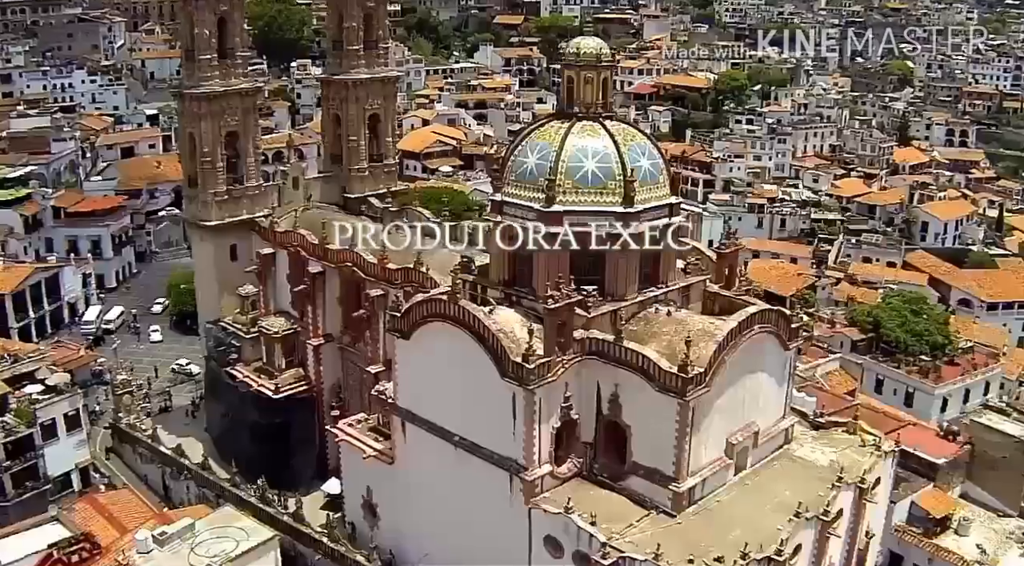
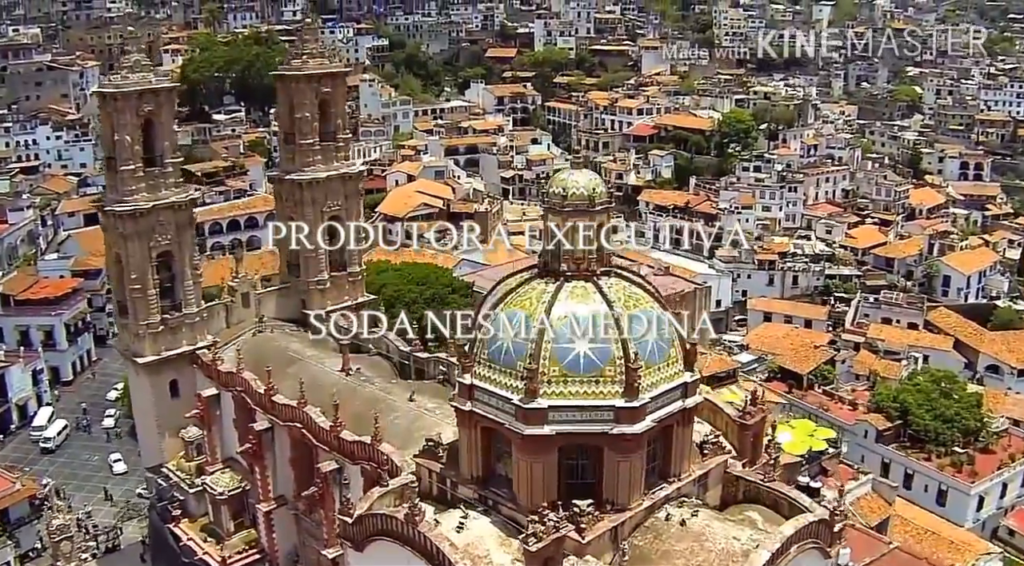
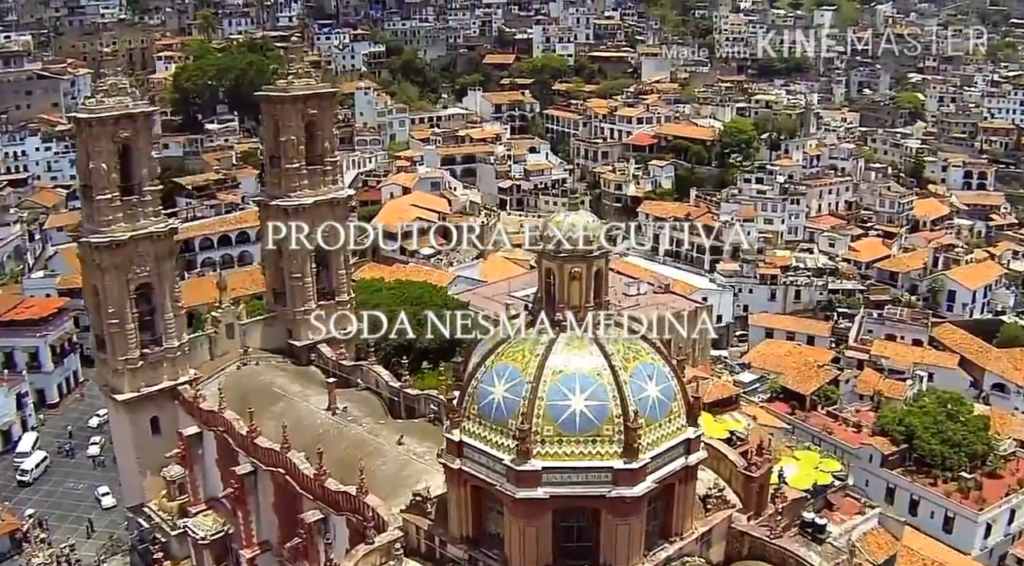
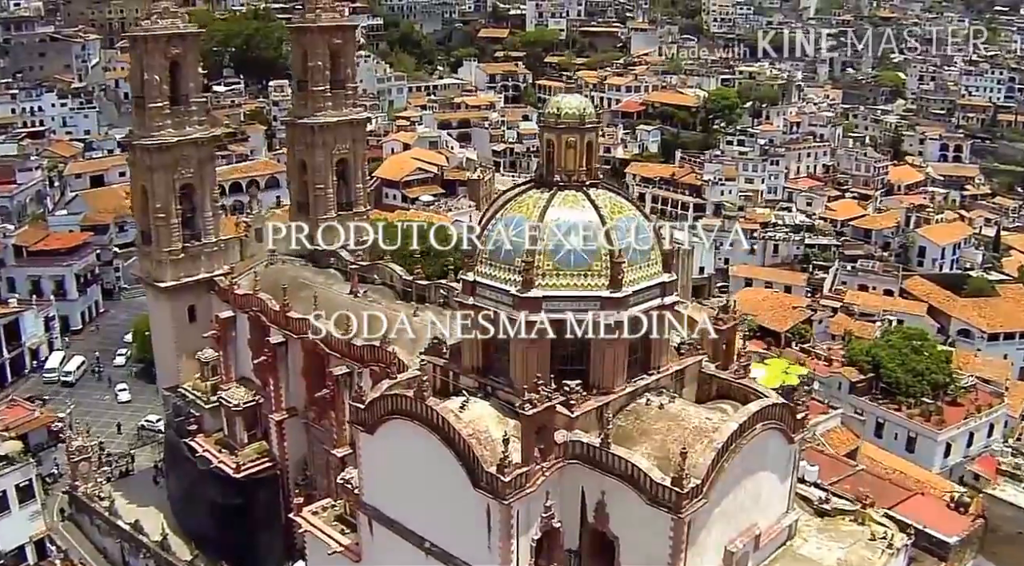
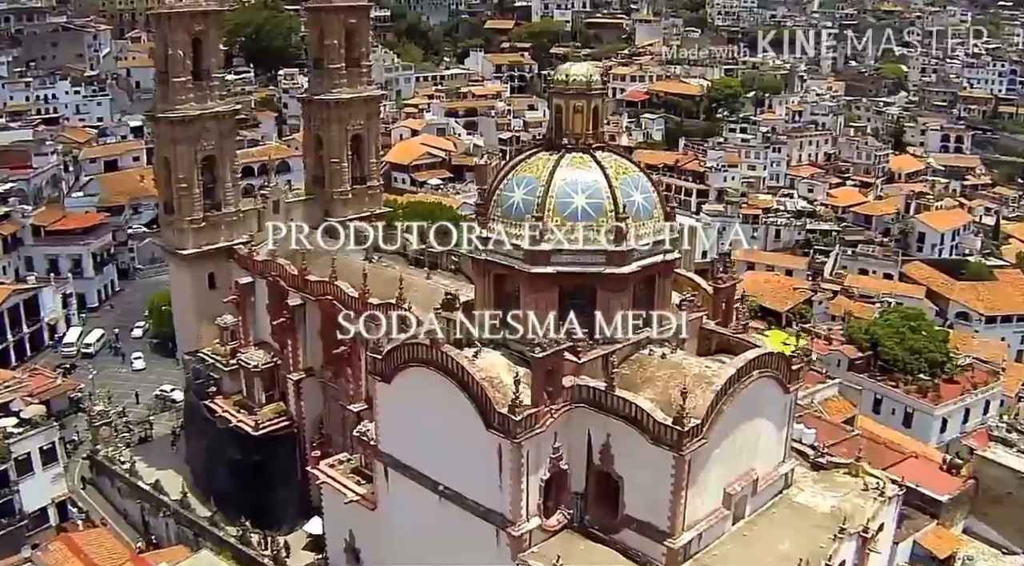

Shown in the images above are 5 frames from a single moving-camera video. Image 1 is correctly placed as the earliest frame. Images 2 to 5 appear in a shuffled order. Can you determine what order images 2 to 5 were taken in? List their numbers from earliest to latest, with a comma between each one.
5, 4, 2, 3
